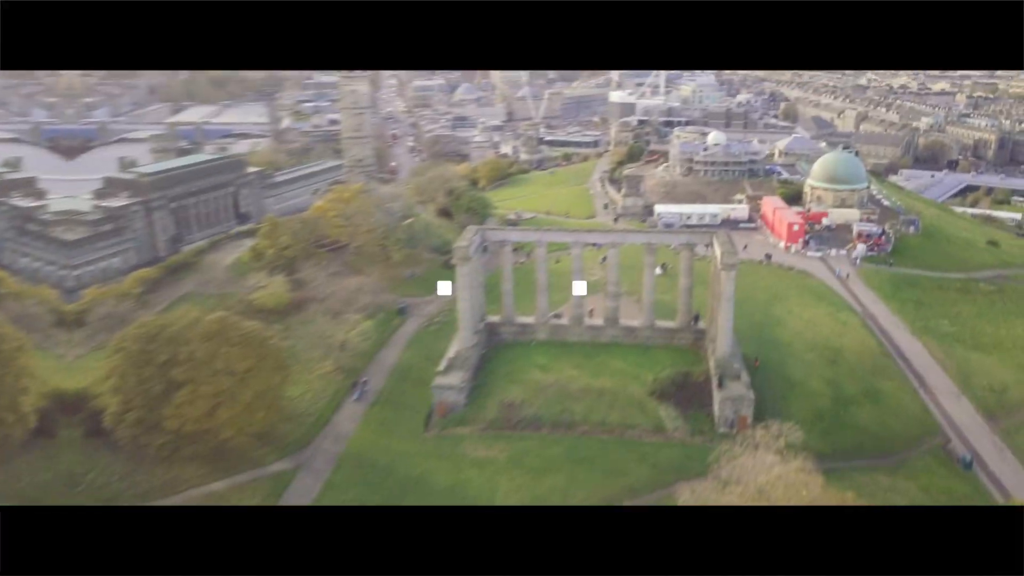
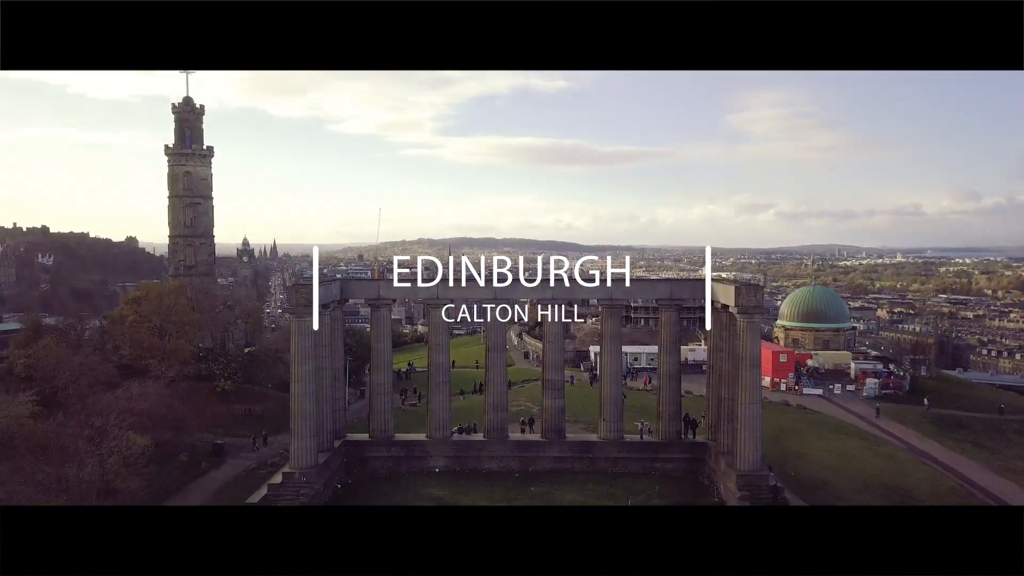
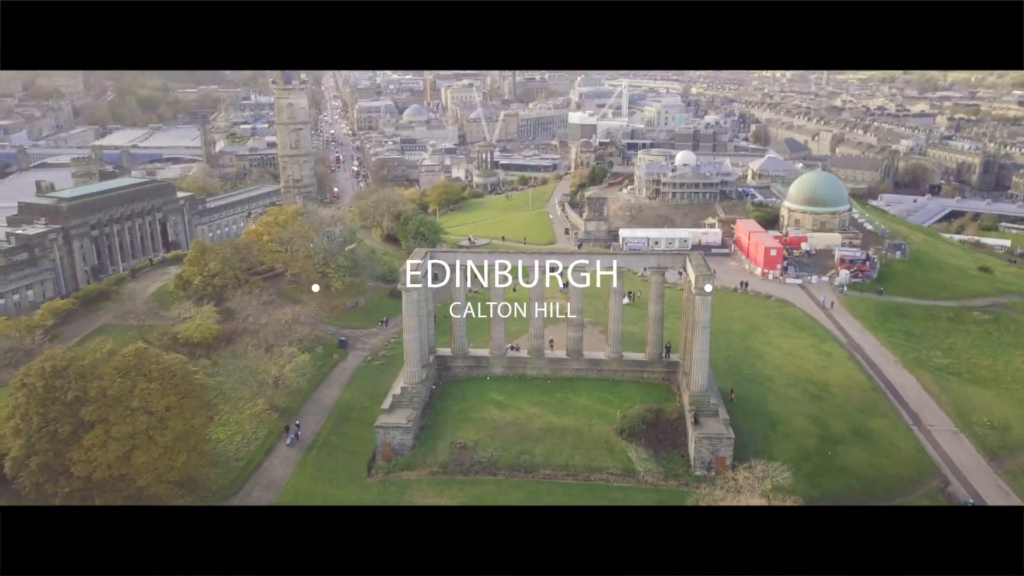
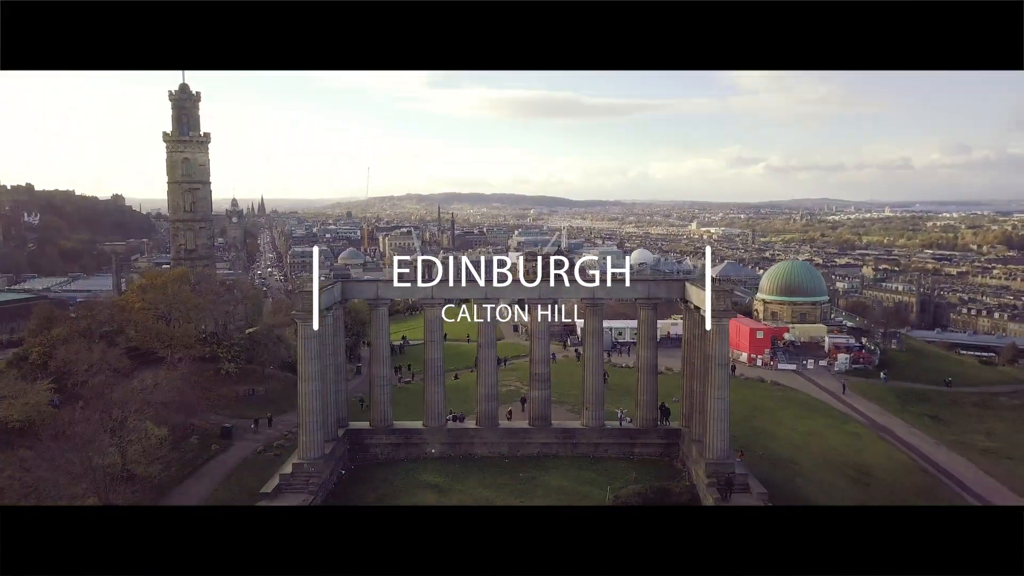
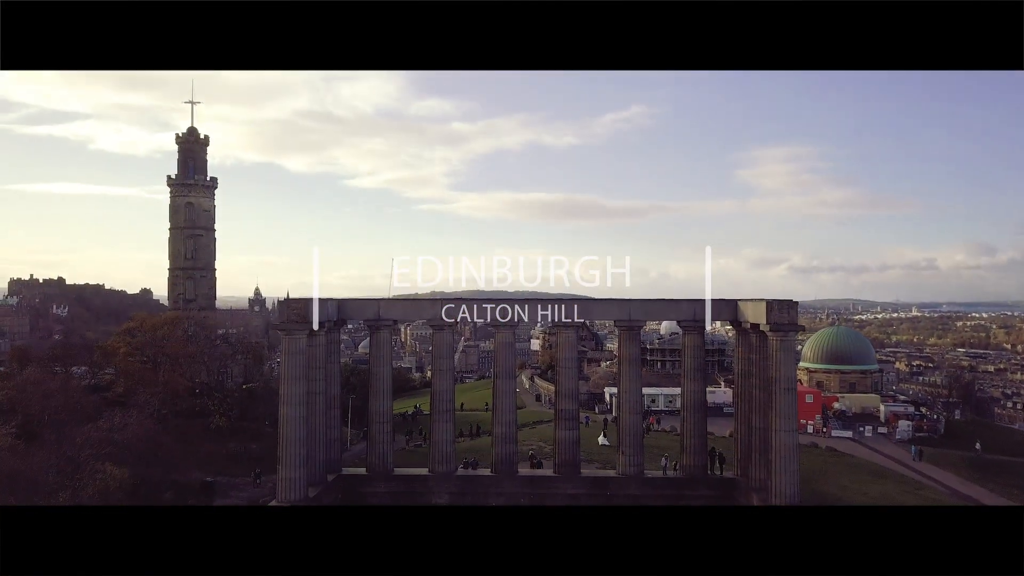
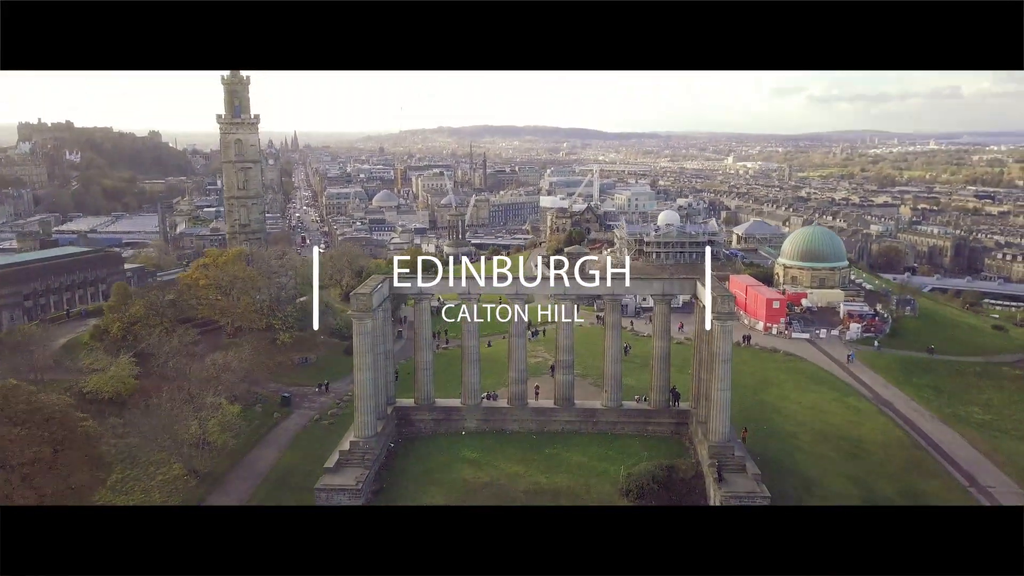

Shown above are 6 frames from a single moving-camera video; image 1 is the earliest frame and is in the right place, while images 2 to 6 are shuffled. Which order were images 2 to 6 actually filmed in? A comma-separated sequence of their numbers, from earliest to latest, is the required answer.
3, 6, 4, 2, 5
